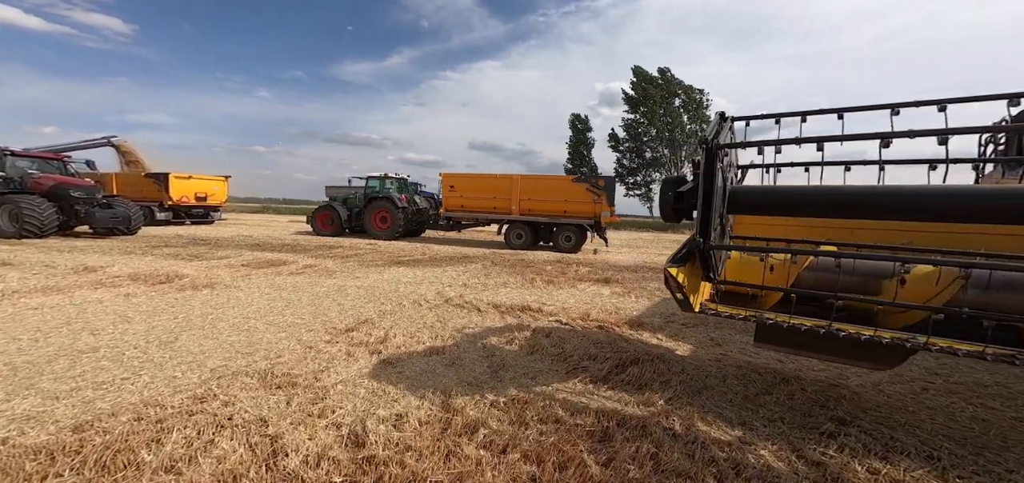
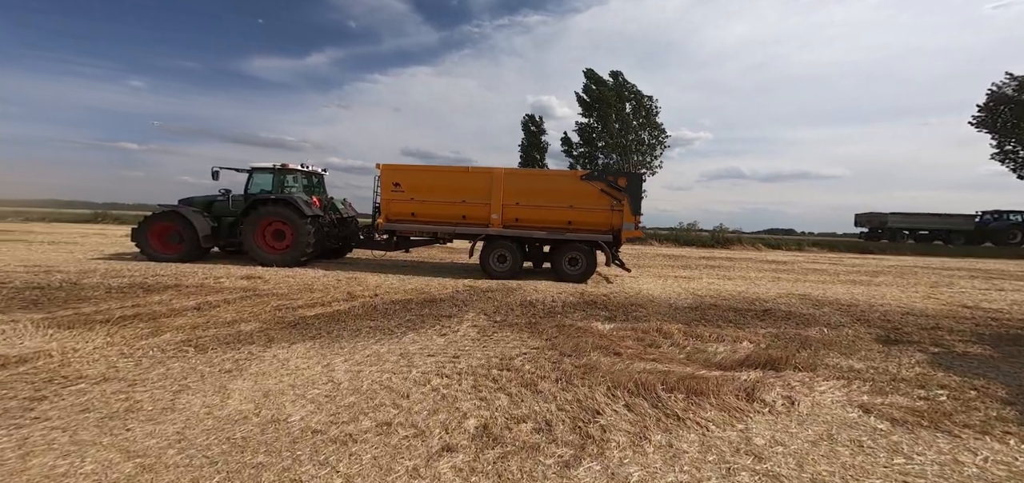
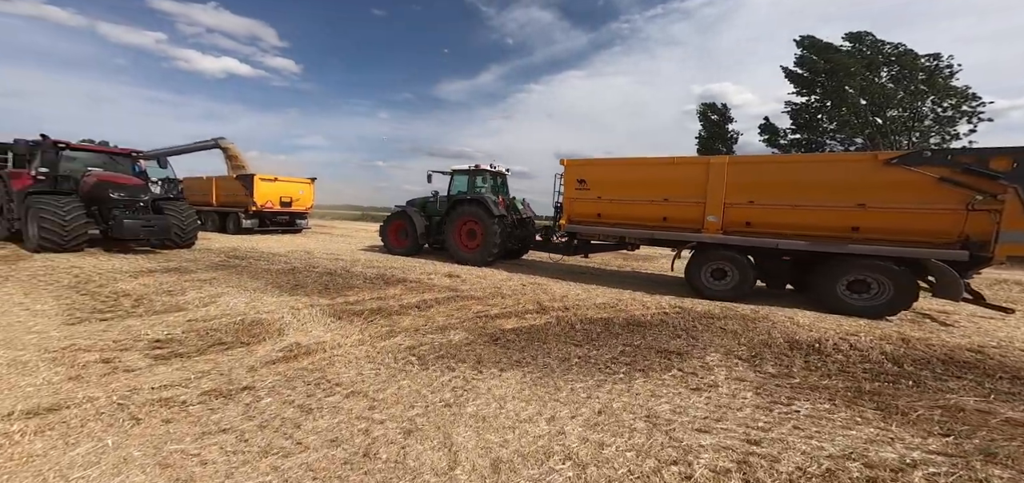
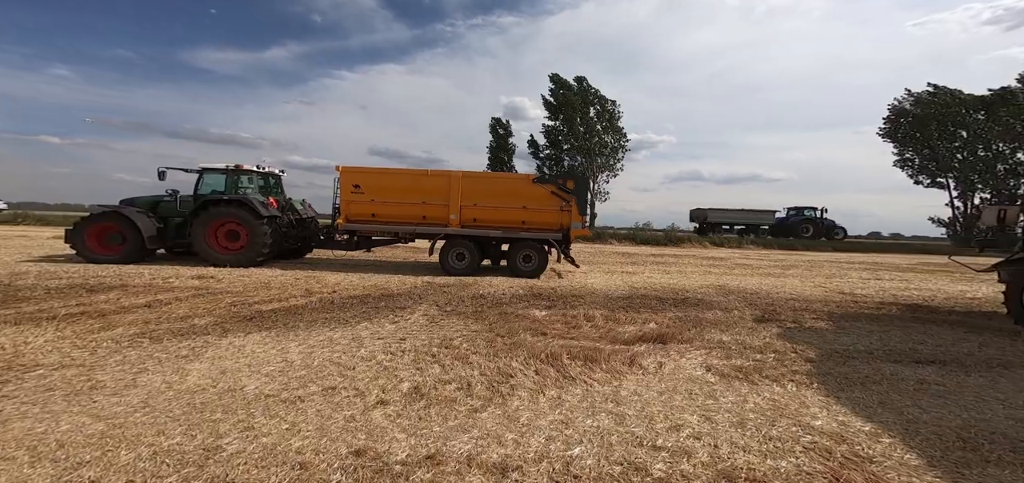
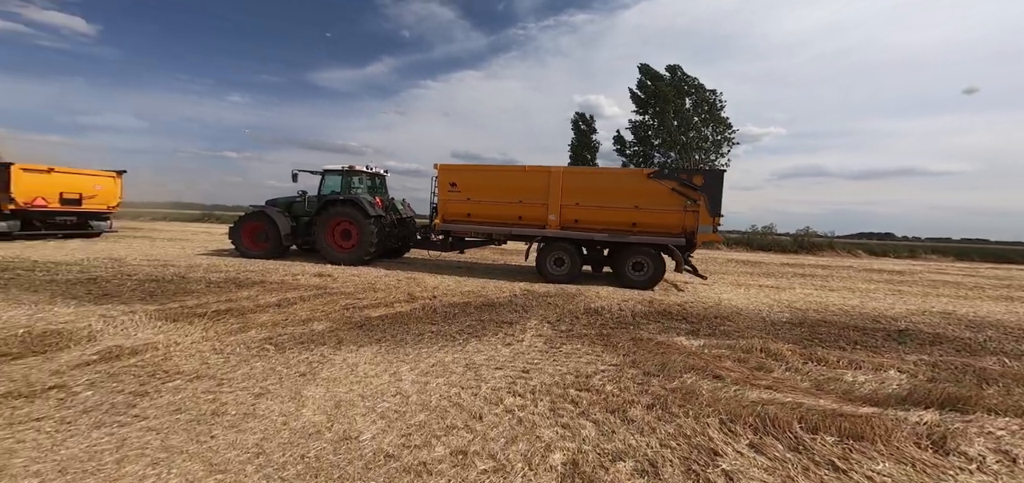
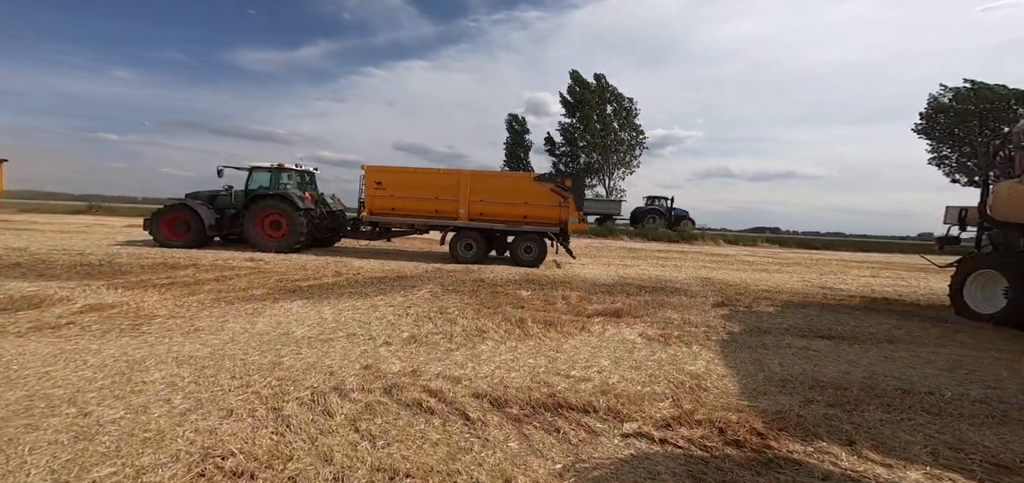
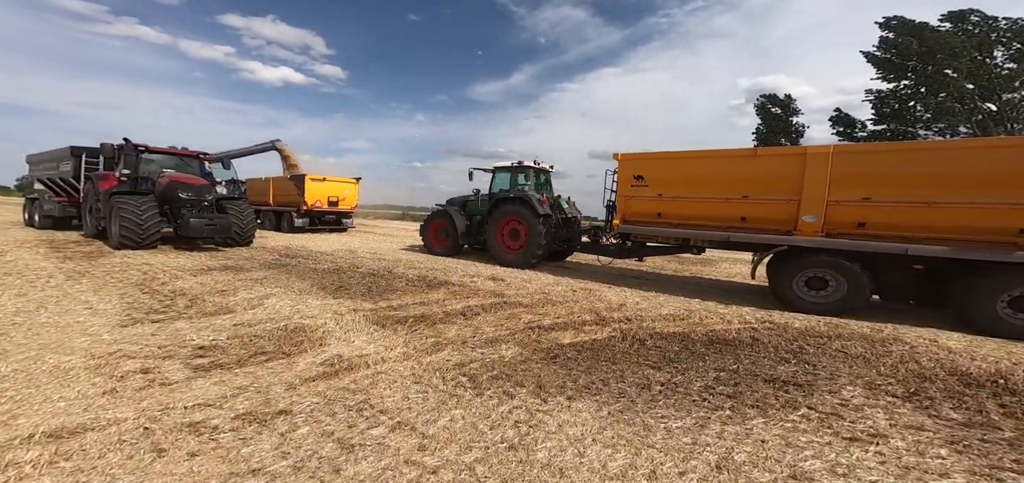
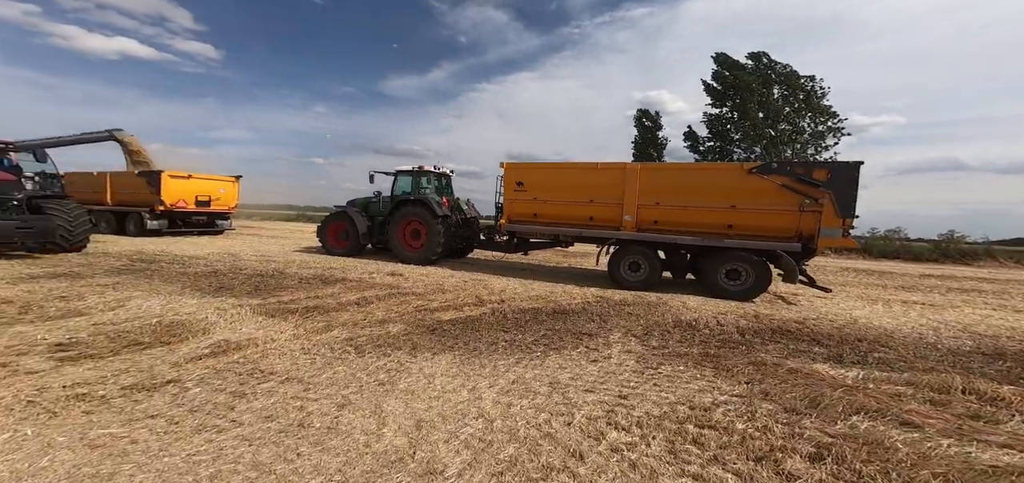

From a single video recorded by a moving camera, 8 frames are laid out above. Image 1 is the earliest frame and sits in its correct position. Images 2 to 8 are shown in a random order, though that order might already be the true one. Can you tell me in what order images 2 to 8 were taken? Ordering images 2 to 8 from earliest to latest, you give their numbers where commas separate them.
6, 4, 2, 5, 8, 3, 7
